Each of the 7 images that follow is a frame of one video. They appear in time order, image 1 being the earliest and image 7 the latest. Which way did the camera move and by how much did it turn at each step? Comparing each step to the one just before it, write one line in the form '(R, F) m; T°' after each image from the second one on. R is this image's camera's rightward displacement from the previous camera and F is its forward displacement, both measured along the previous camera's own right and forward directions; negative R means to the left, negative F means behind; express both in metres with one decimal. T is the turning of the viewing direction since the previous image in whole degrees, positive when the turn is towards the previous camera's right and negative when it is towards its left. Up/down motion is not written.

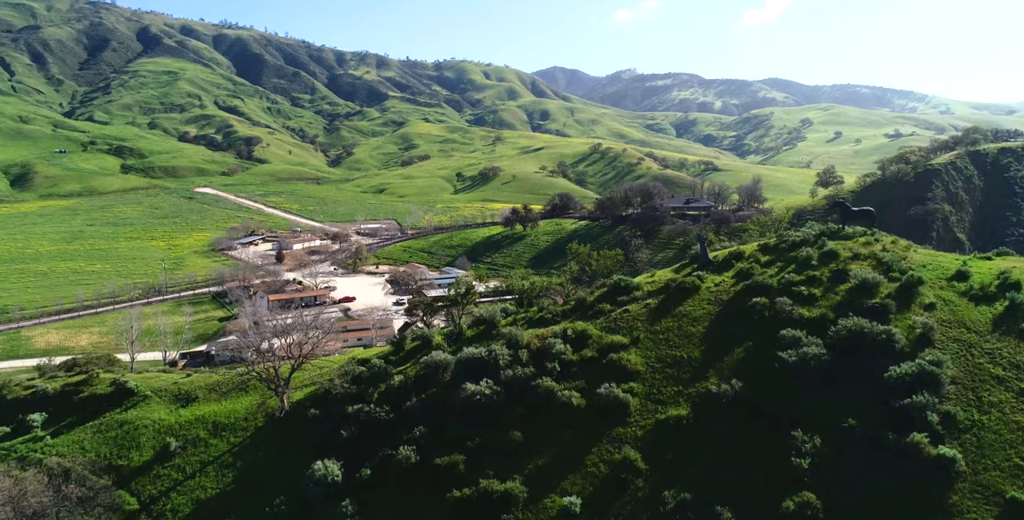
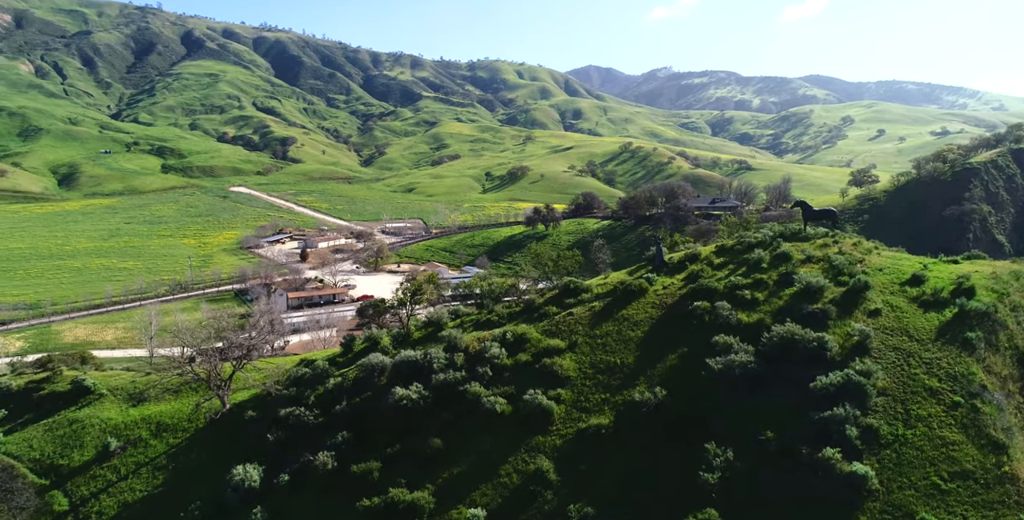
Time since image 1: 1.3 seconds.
(+6.3, +1.1) m; -3°
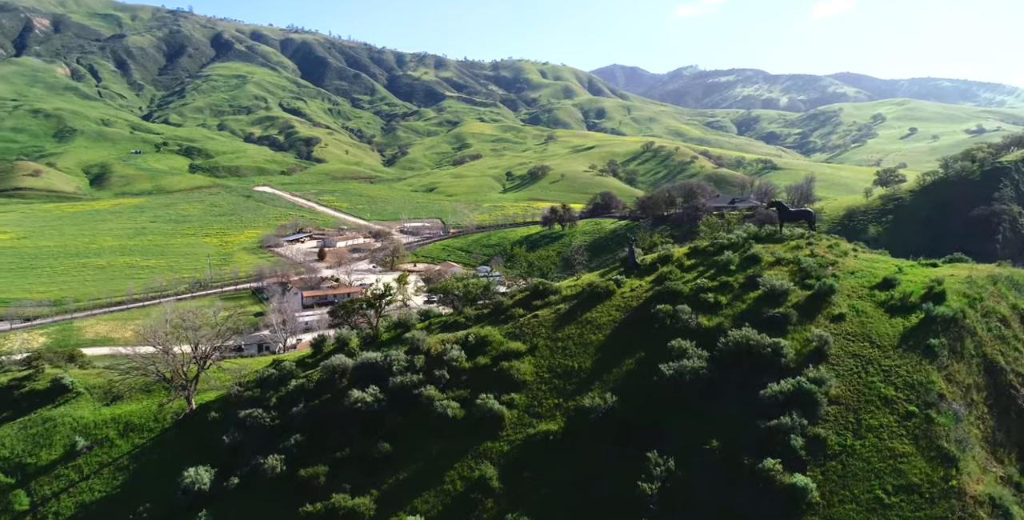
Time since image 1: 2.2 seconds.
(+4.0, +0.7) m; -2°
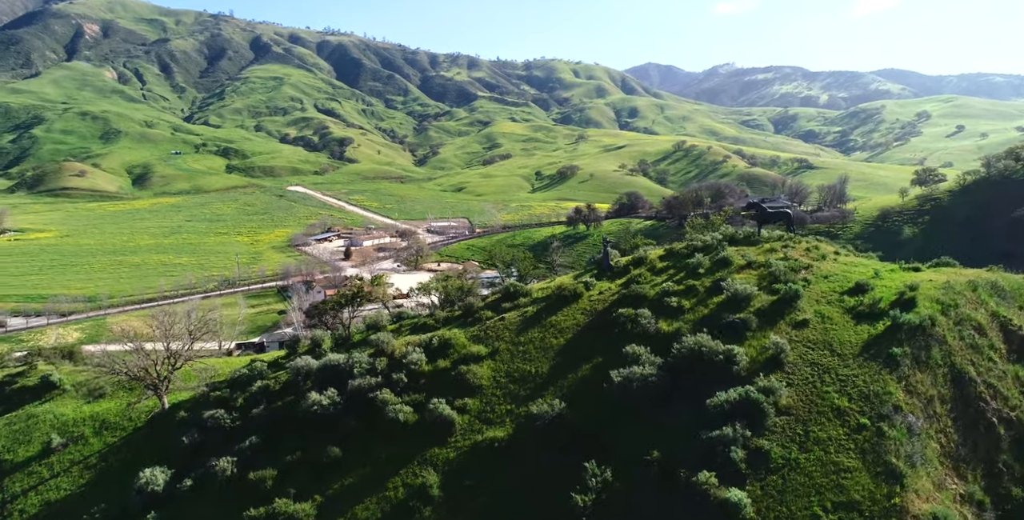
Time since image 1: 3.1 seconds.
(+4.4, +0.9) m; -3°
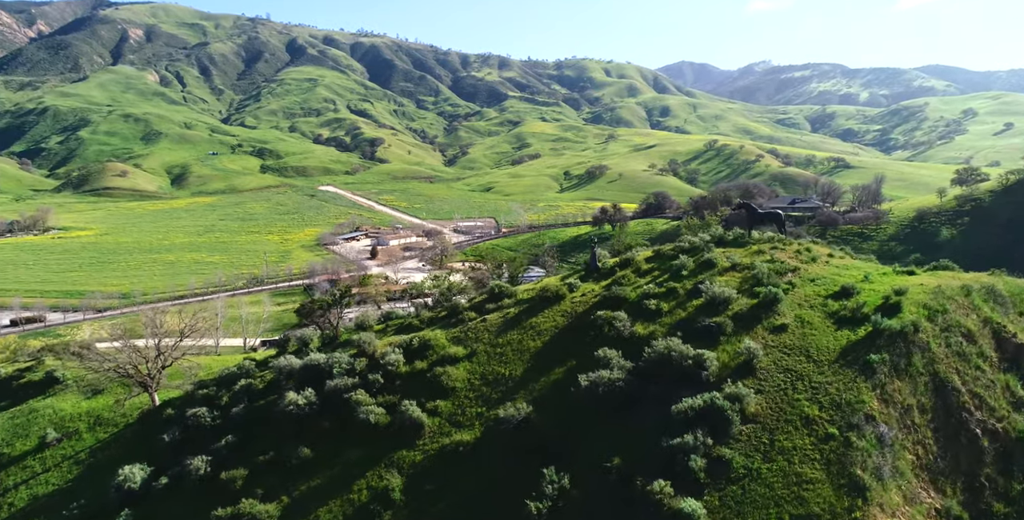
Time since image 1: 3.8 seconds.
(+3.2, +0.7) m; -3°
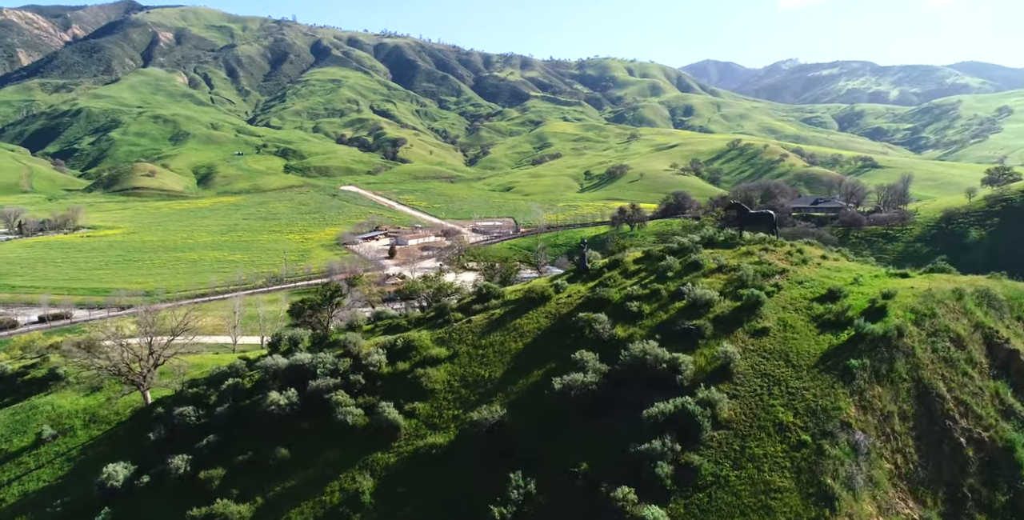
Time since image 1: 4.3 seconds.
(+2.3, +0.5) m; -2°
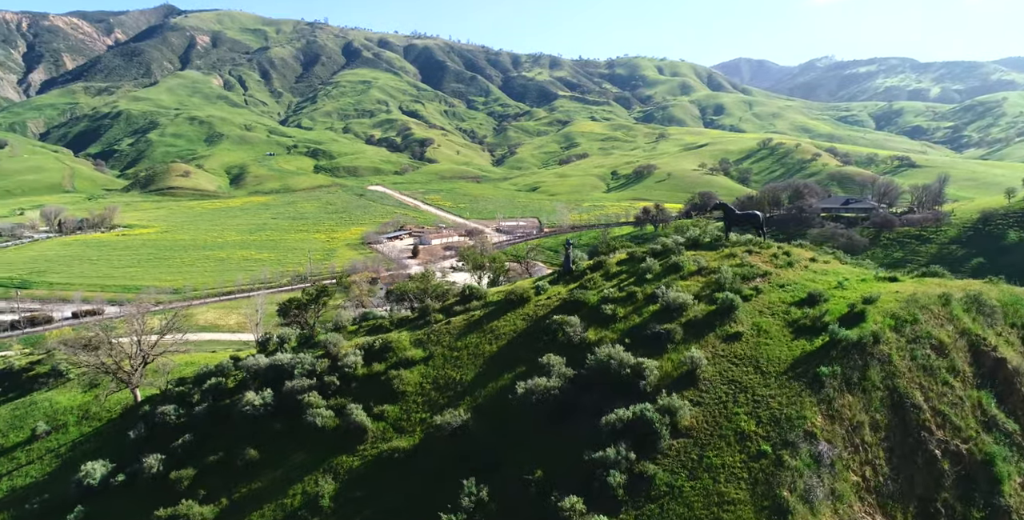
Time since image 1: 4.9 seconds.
(+3.1, +0.8) m; -3°
